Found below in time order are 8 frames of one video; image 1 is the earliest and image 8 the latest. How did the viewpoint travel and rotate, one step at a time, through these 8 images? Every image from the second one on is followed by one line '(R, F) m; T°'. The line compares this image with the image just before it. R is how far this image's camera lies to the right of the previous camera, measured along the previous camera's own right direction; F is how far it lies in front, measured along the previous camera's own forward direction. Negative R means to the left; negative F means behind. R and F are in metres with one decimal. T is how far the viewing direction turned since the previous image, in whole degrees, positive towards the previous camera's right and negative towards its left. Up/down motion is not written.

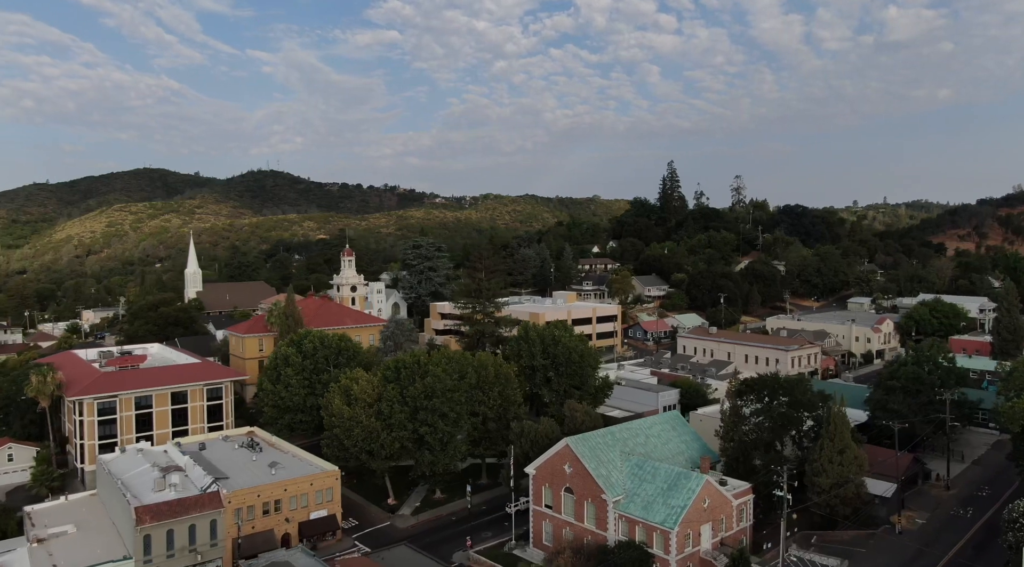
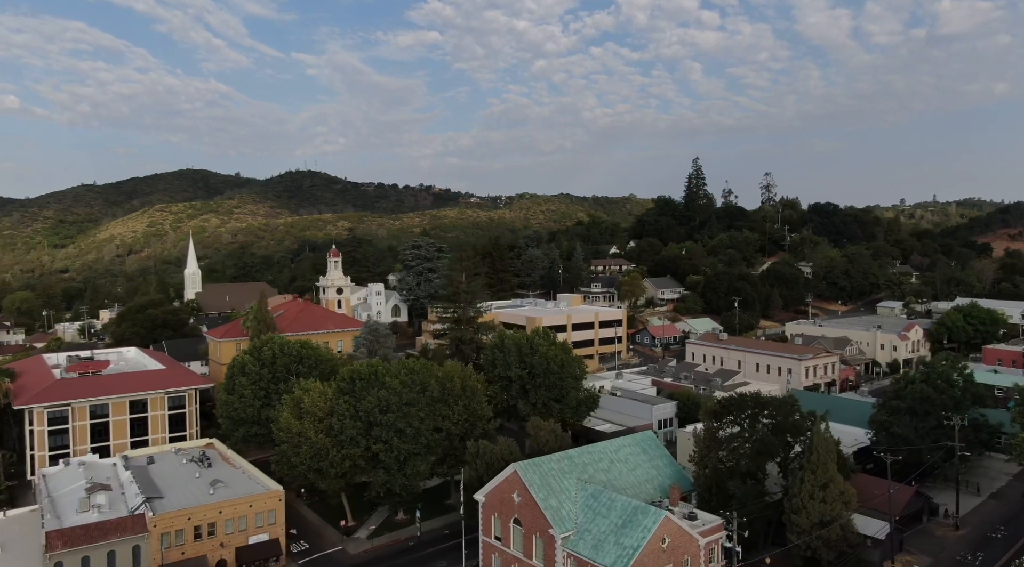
(+3.7, +3.3) m; -3°
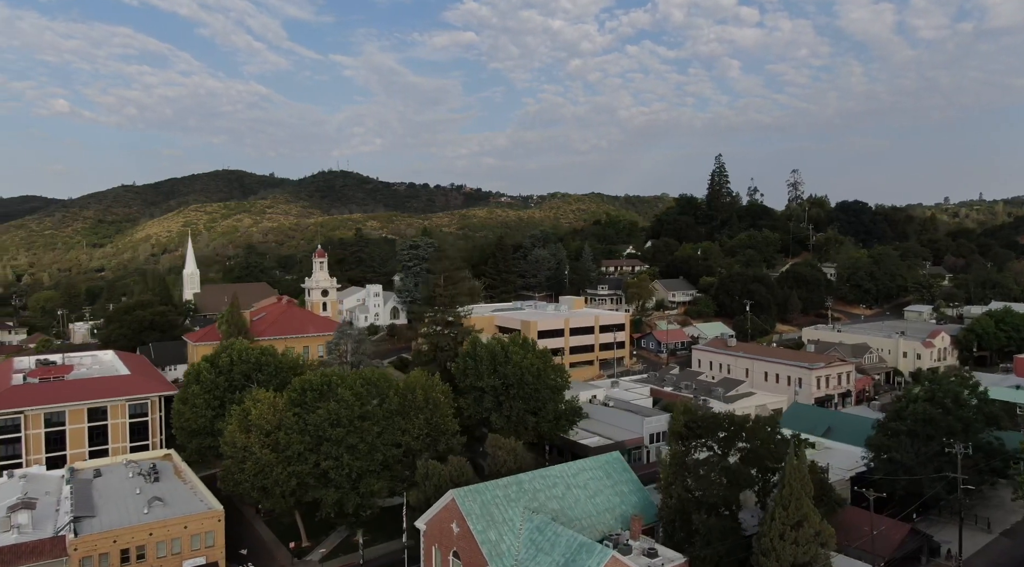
(+3.3, +2.9) m; -3°
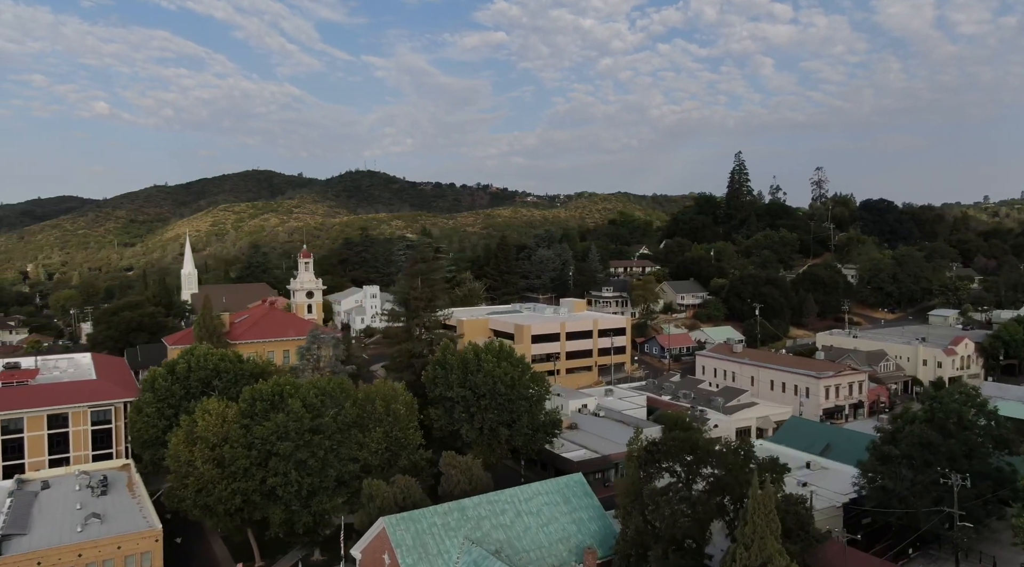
(+2.9, +2.6) m; -2°
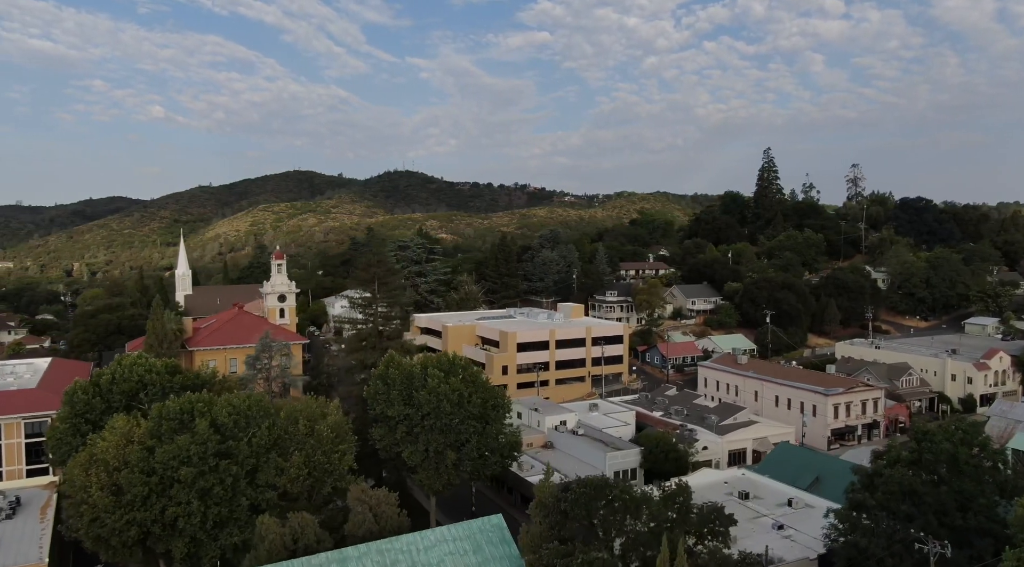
(+4.2, +3.9) m; -3°
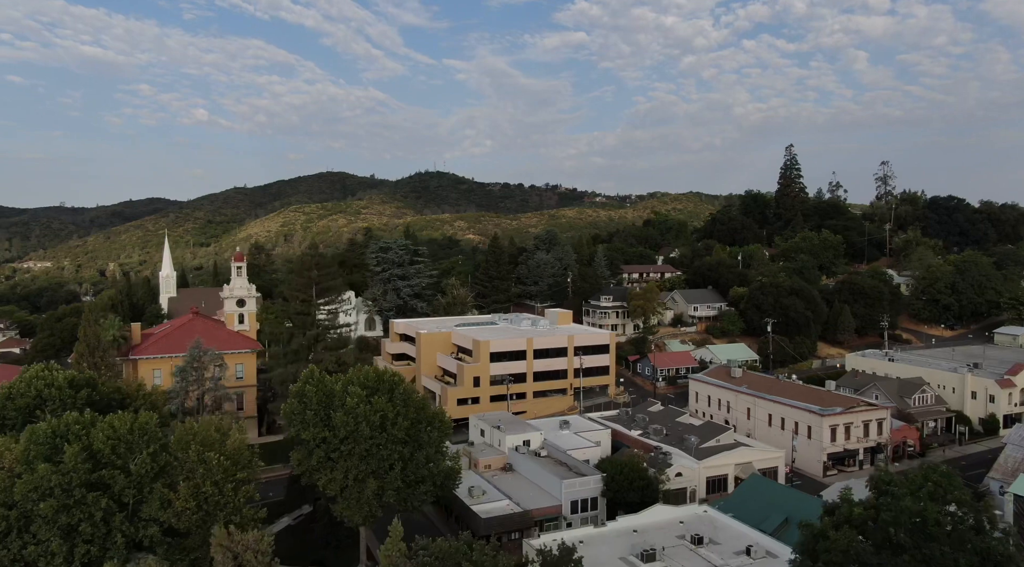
(+4.3, +3.9) m; -3°
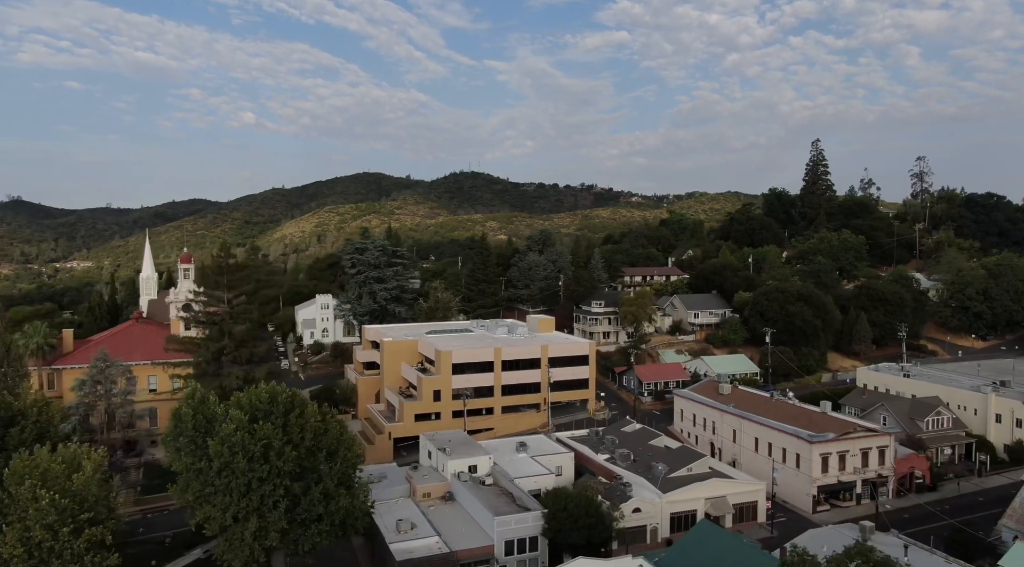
(+4.7, +4.5) m; -3°
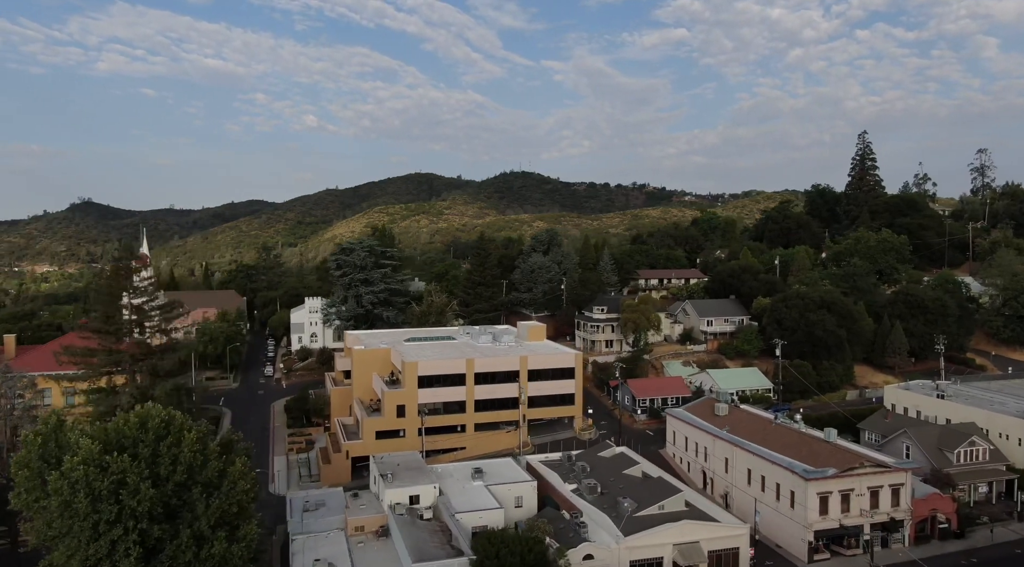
(+4.8, +4.6) m; -4°
